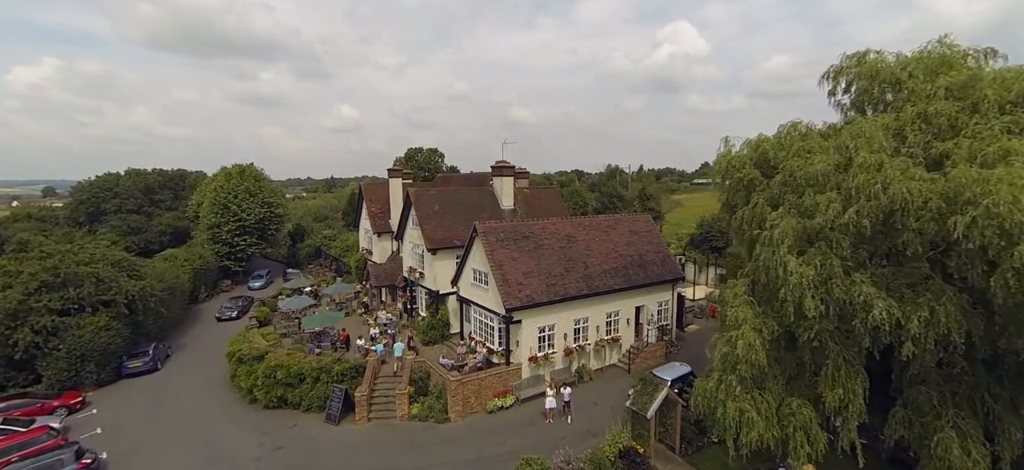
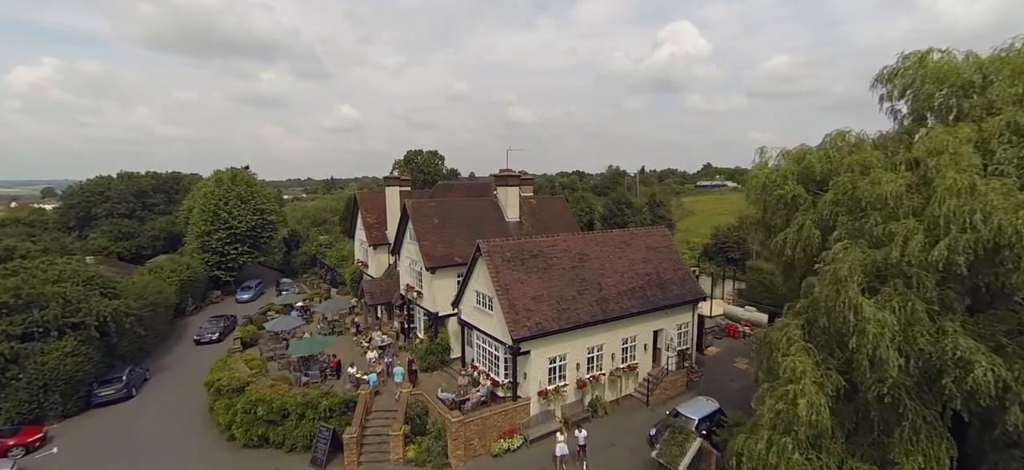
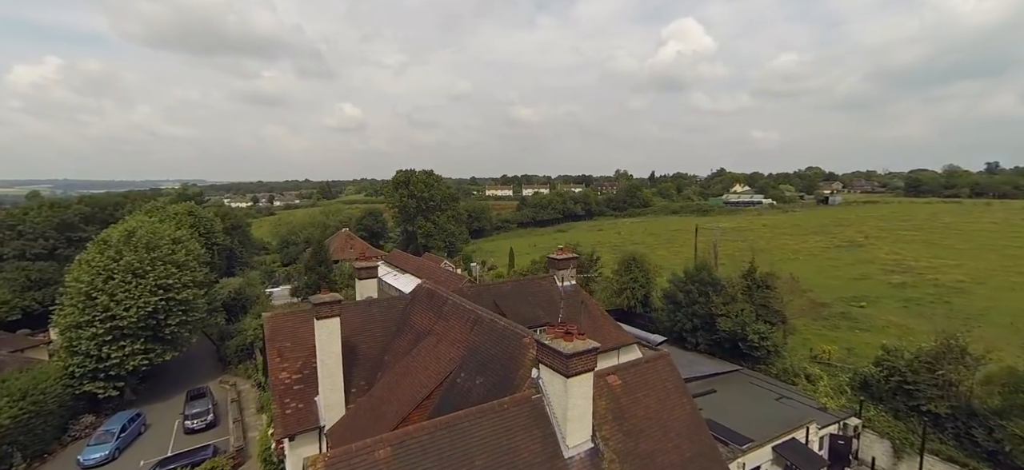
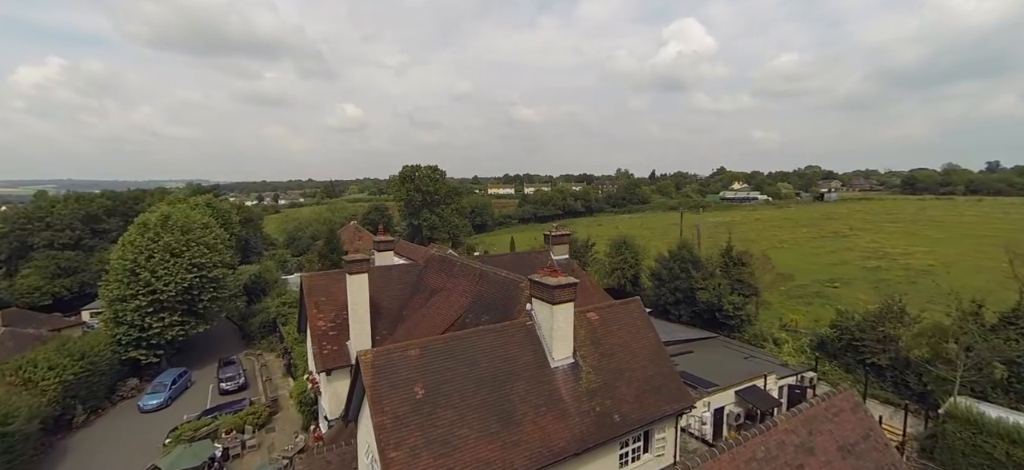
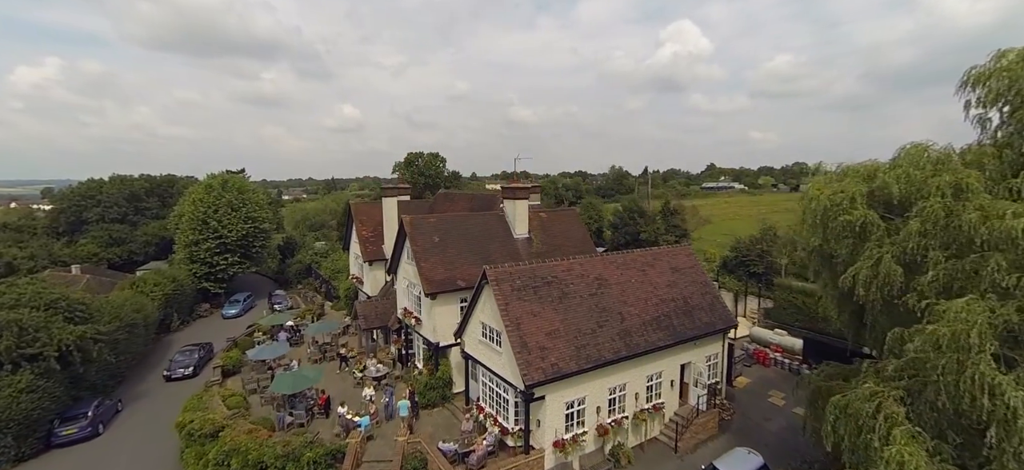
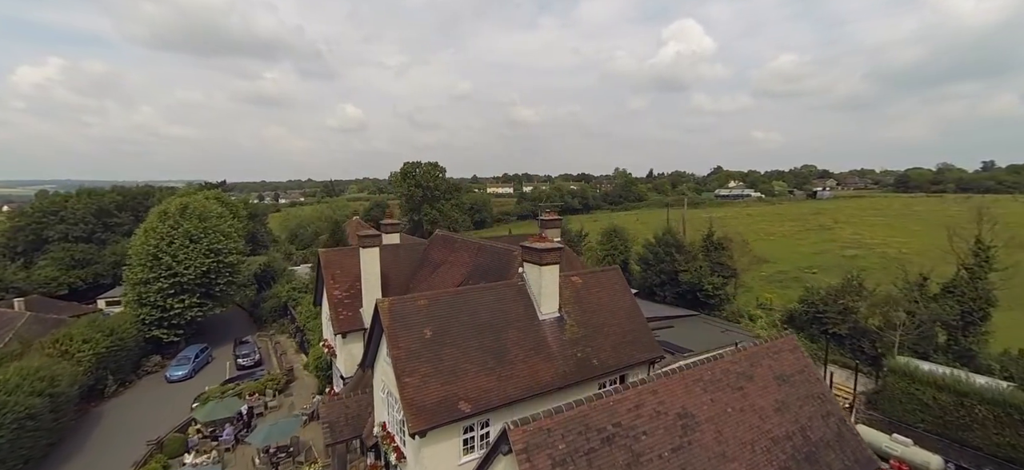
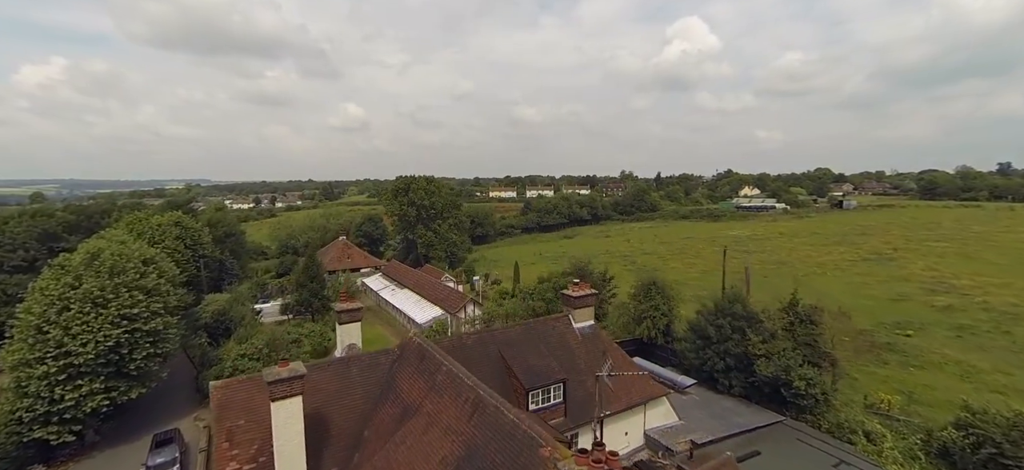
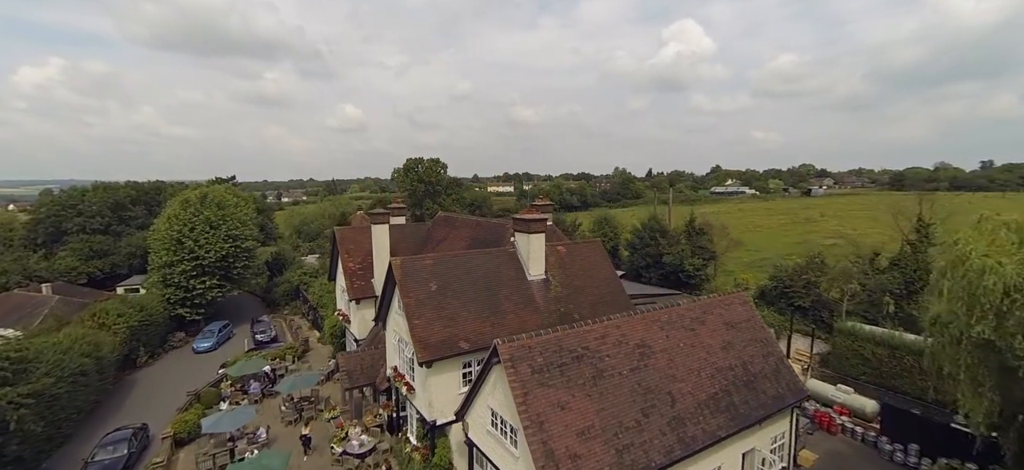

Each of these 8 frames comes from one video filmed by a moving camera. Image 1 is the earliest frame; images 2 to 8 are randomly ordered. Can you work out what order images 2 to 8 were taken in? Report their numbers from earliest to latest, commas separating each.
2, 5, 8, 6, 4, 3, 7
